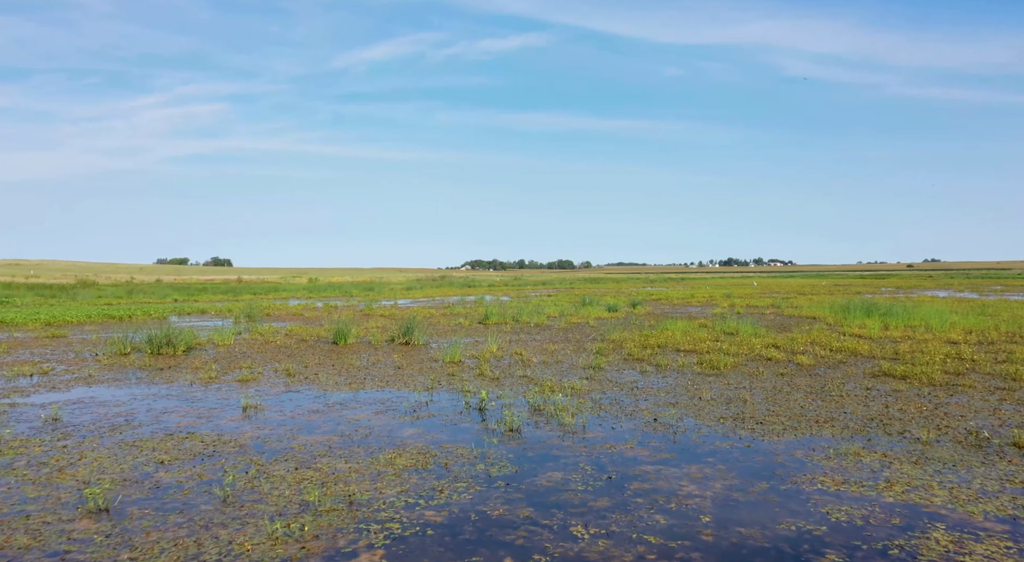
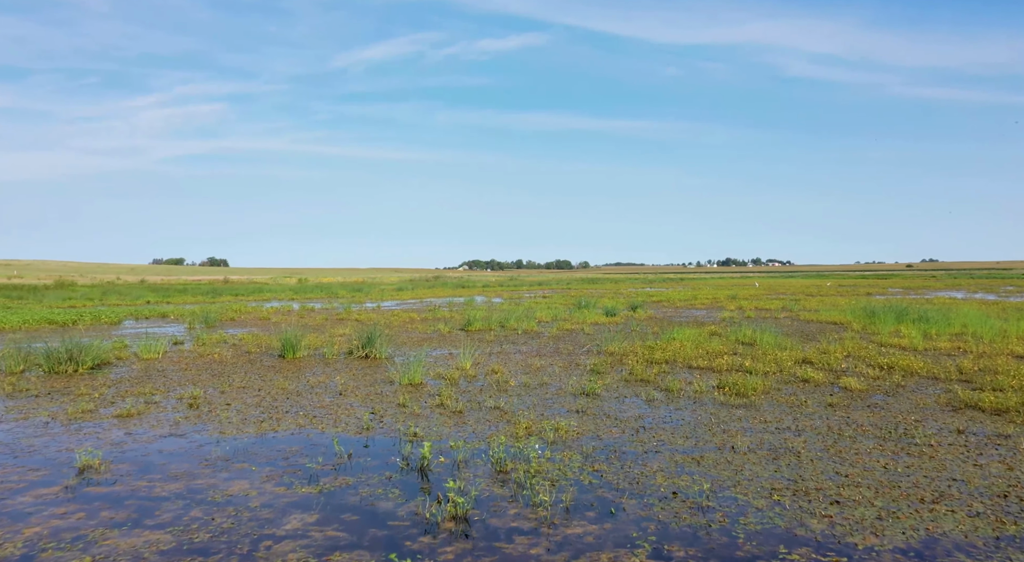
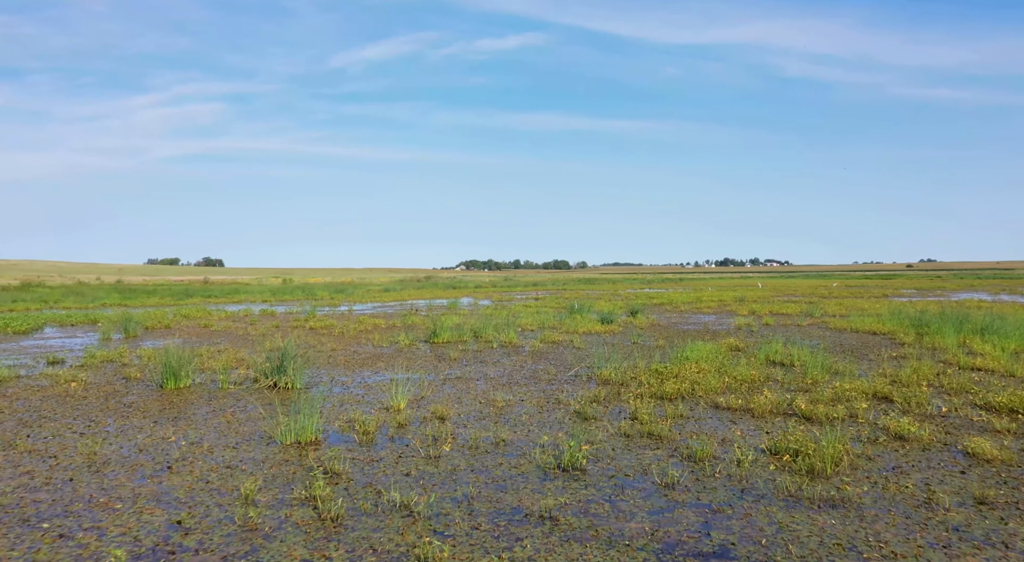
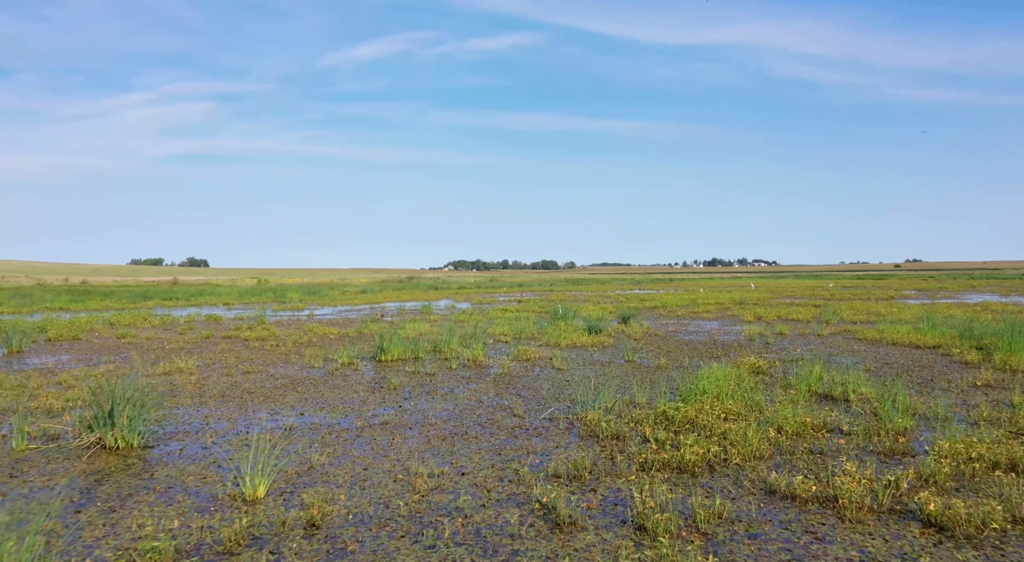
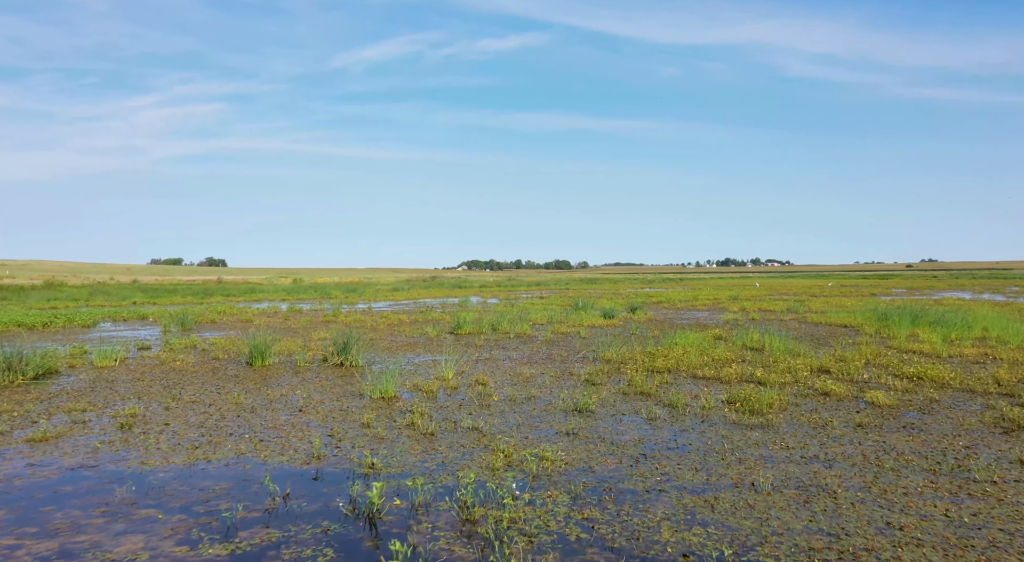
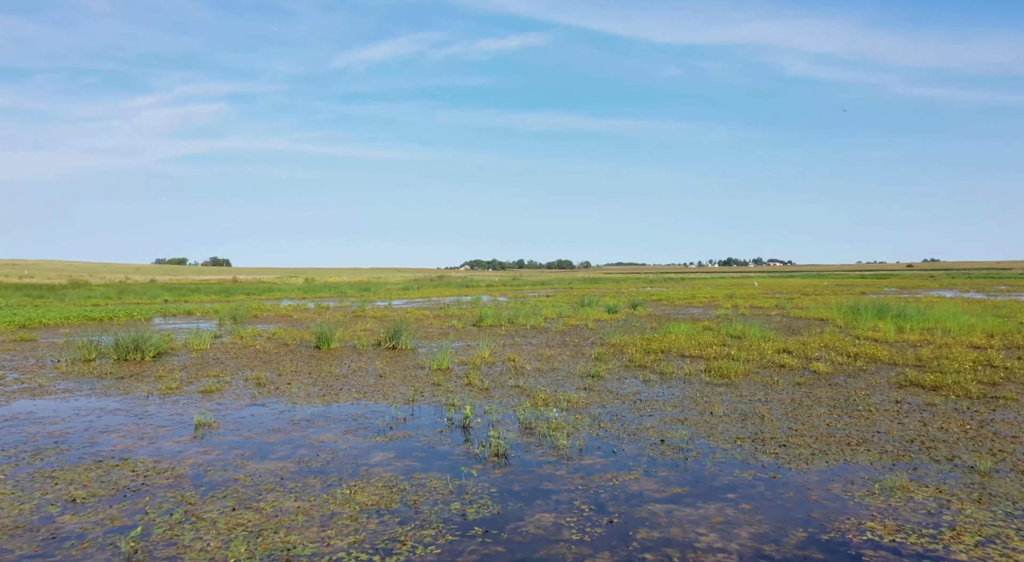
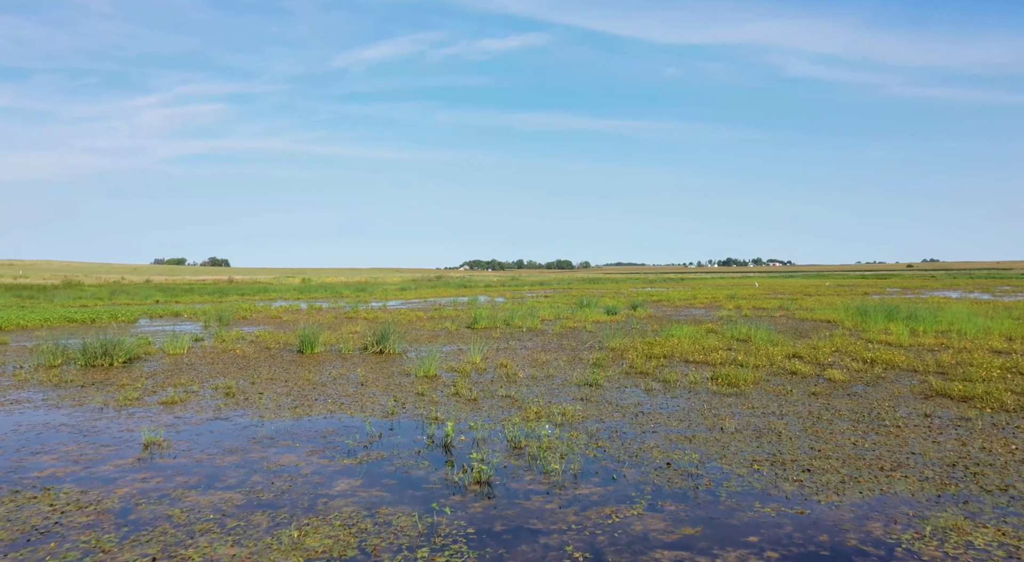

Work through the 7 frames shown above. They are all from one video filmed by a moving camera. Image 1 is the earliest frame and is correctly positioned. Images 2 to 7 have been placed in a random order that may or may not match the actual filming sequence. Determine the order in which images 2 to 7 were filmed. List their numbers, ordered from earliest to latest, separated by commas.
6, 7, 2, 5, 3, 4
